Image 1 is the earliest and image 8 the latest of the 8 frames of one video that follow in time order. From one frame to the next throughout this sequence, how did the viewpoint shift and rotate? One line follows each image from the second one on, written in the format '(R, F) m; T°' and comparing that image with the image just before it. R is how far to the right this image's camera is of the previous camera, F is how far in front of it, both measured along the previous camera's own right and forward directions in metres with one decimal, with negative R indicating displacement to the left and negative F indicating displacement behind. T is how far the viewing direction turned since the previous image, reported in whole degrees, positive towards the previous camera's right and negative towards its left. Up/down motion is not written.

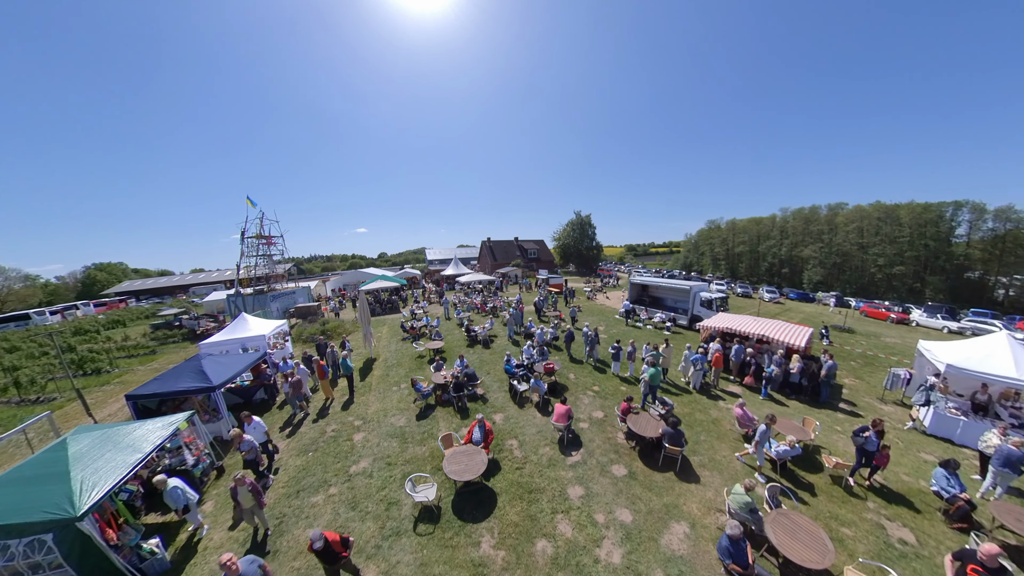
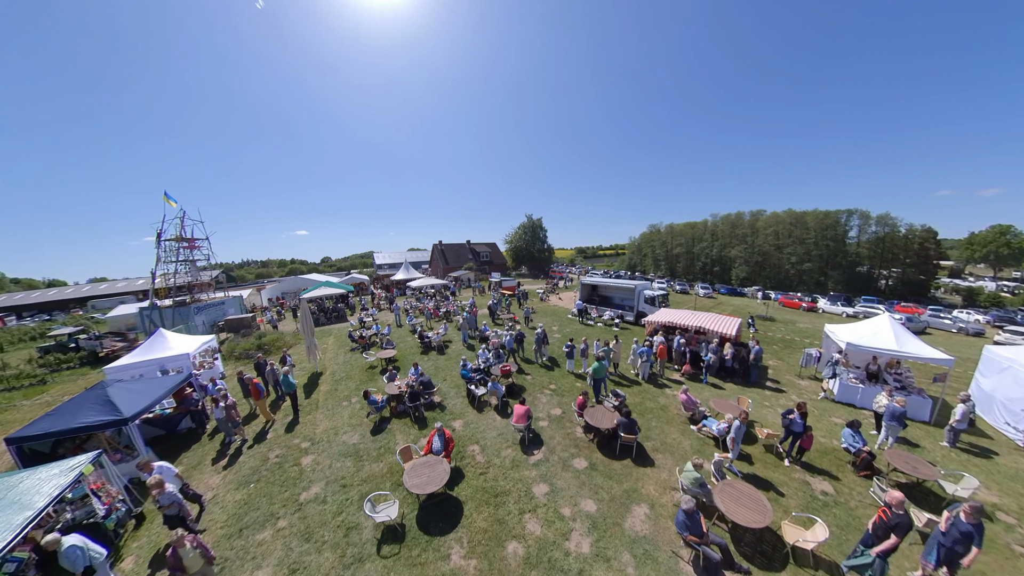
(-0.7, +0.1) m; +11°
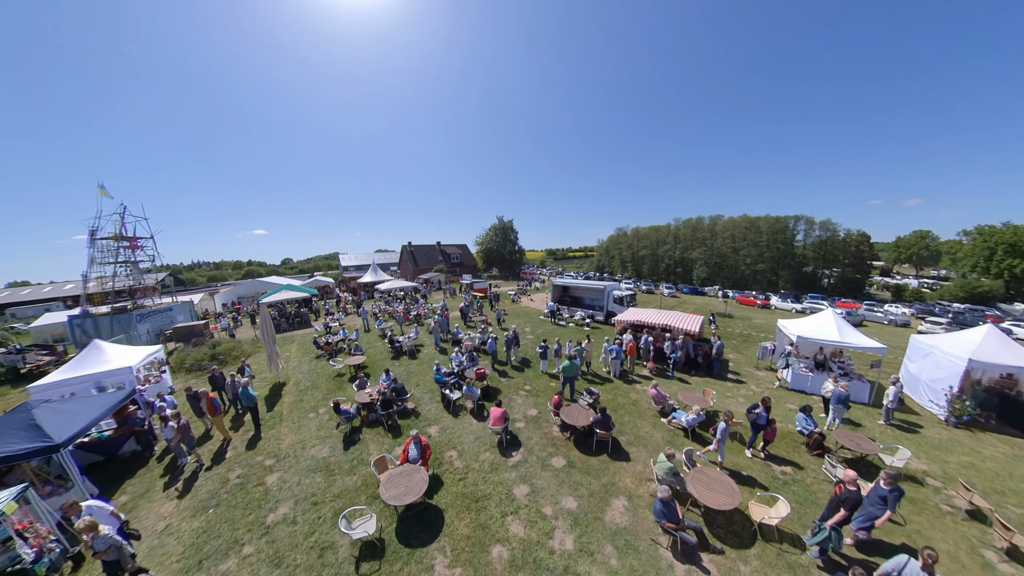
(-0.6, +0.1) m; +7°
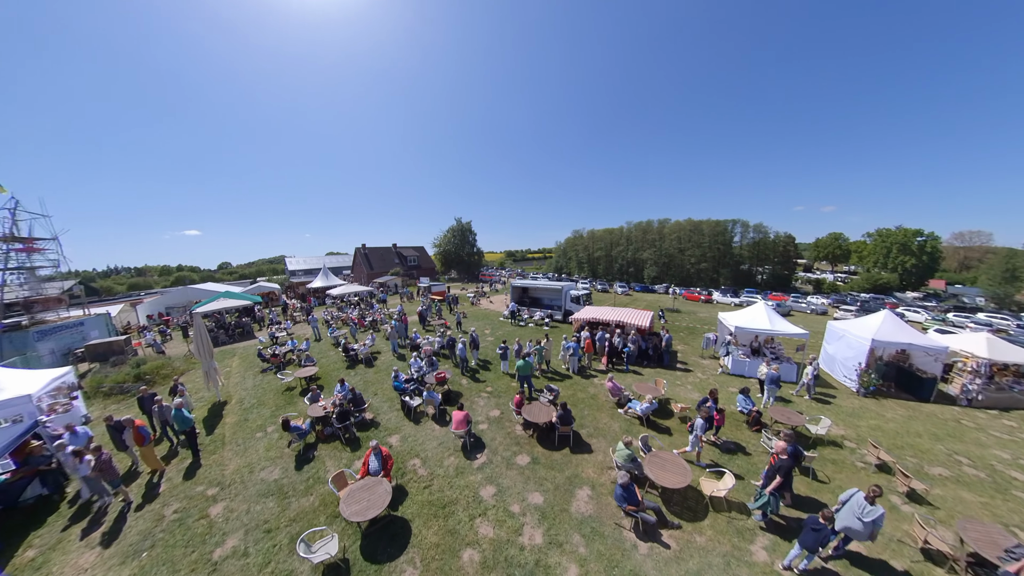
(-0.6, 0.0) m; +9°
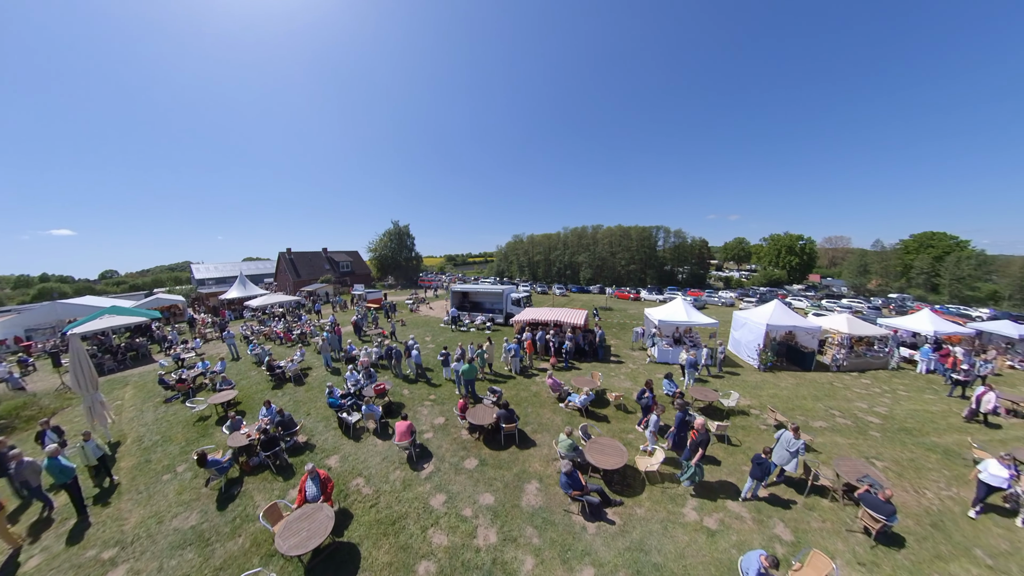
(-0.9, 0.0) m; +14°
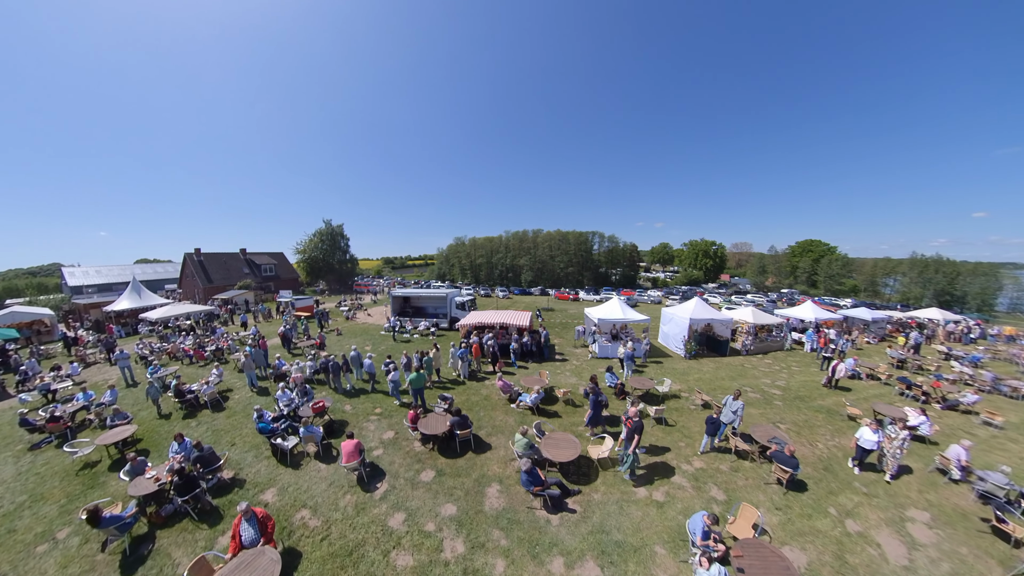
(-1.3, +0.1) m; +15°
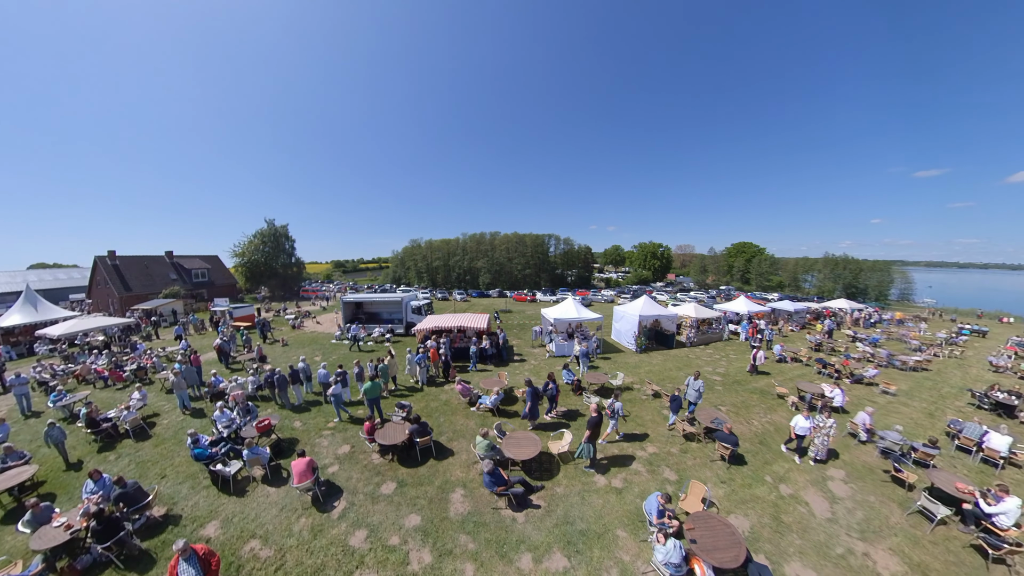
(-0.6, 0.0) m; +10°
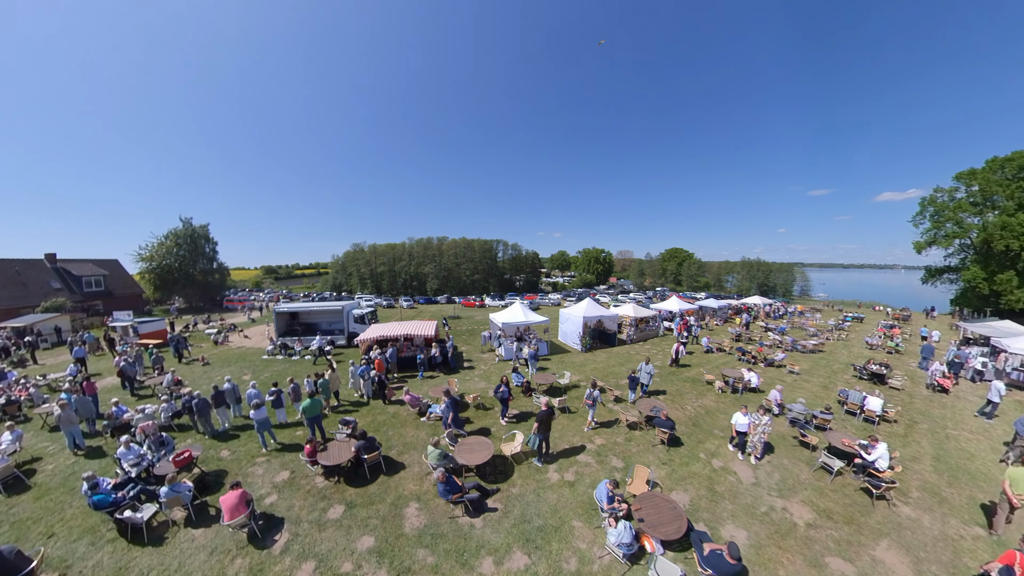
(-0.8, 0.0) m; +12°
